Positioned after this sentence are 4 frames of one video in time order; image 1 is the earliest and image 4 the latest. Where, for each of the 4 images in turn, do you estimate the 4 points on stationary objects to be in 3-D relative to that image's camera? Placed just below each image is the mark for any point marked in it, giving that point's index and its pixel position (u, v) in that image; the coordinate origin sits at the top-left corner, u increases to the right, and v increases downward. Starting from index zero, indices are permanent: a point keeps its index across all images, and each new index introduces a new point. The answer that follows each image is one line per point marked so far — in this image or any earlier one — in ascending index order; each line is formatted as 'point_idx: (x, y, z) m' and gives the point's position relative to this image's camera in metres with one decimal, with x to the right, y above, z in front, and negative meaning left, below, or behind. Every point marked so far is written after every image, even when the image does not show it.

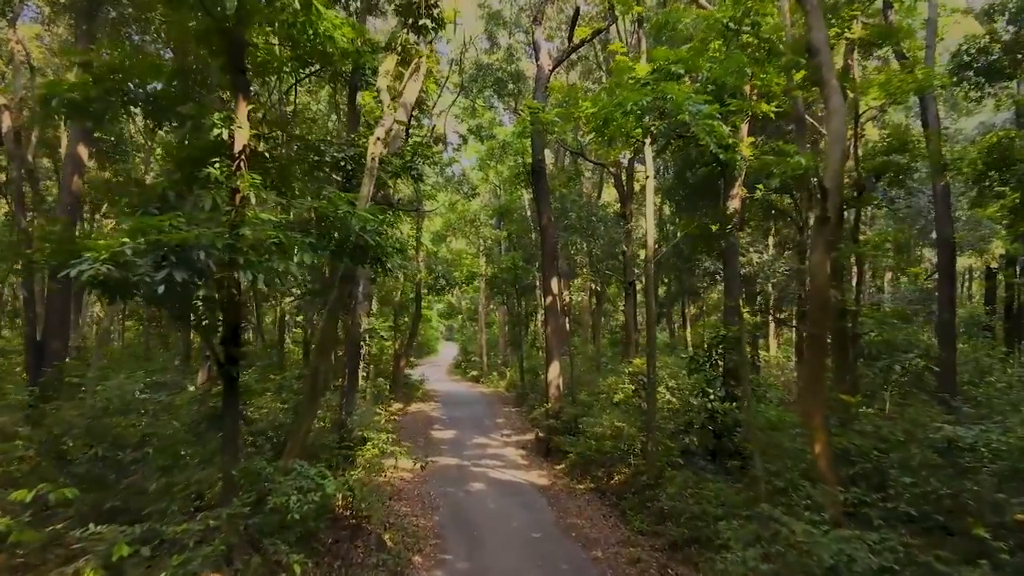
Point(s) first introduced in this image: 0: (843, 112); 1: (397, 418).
0: (+2.6, +1.4, +6.1) m
1: (-2.6, -3.0, +17.8) m
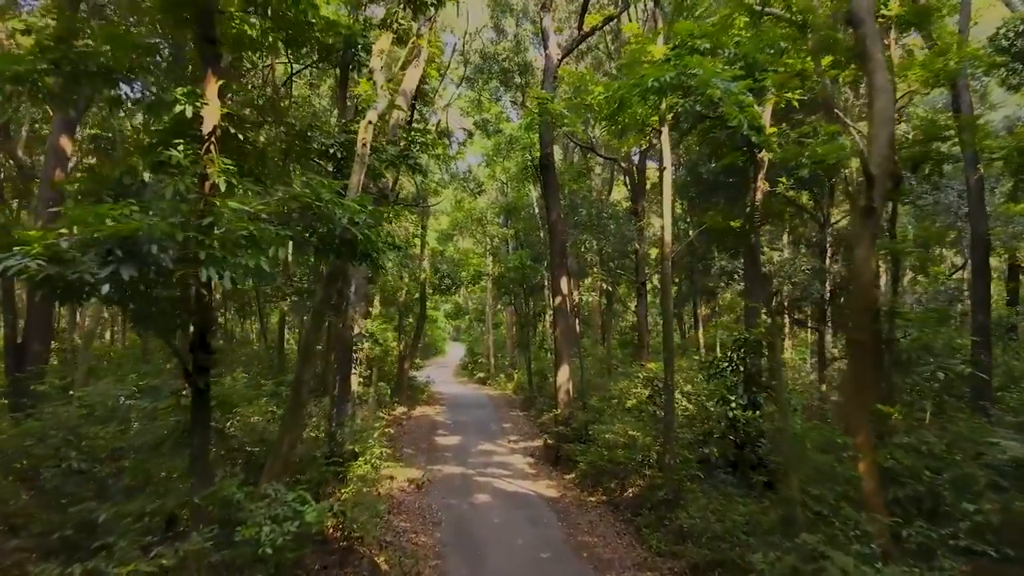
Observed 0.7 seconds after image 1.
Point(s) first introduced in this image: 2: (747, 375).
0: (+2.6, +1.4, +5.4) m
1: (-2.4, -3.0, +17.1) m
2: (+2.9, -1.1, +9.7) m
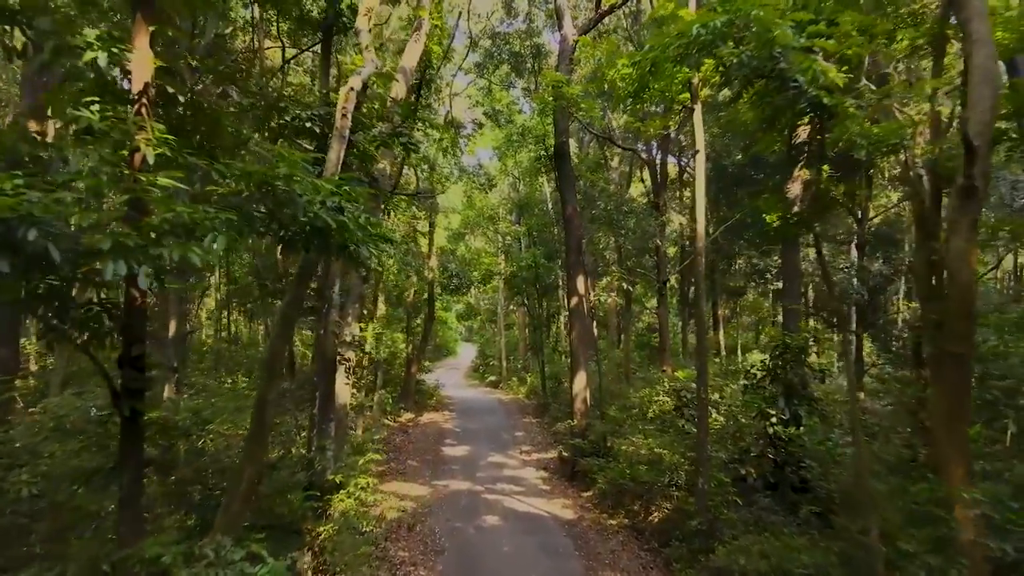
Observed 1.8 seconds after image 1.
0: (+2.7, +1.4, +4.3) m
1: (-2.2, -3.0, +16.2) m
2: (+3.1, -1.1, +8.6) m
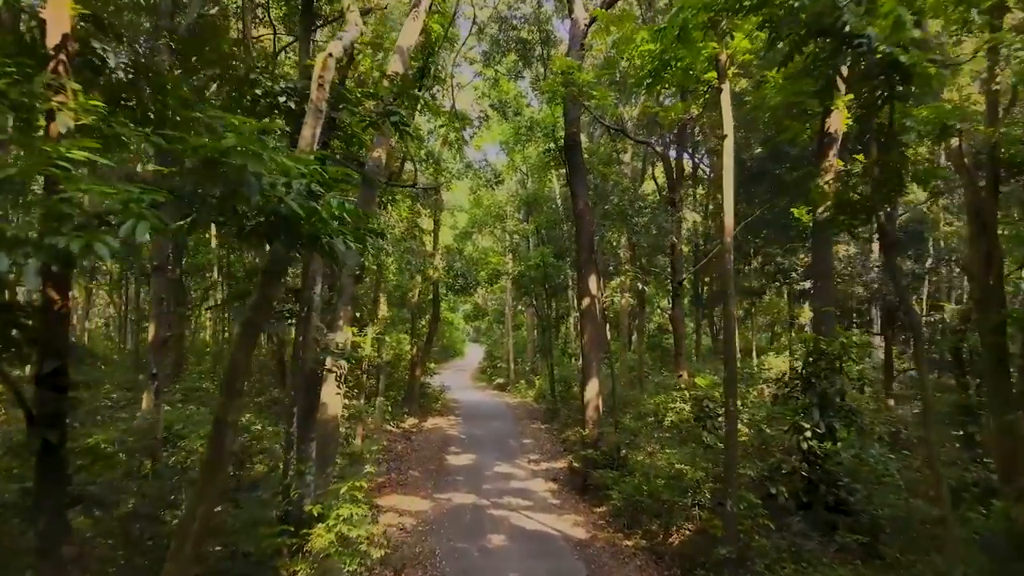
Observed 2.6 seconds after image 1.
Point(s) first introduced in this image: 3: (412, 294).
0: (+2.7, +1.4, +3.5) m
1: (-2.0, -3.0, +15.4) m
2: (+3.1, -1.1, +7.8) m
3: (-2.4, -0.1, +18.4) m
